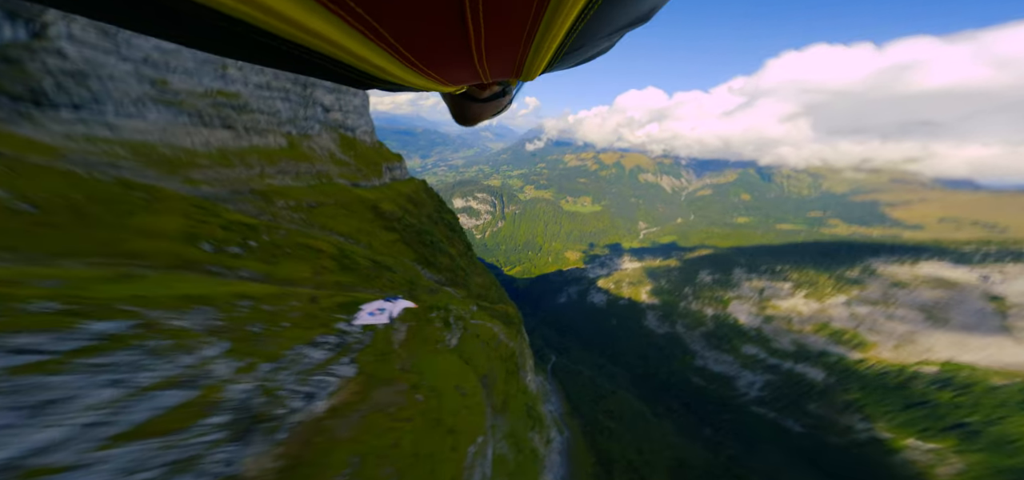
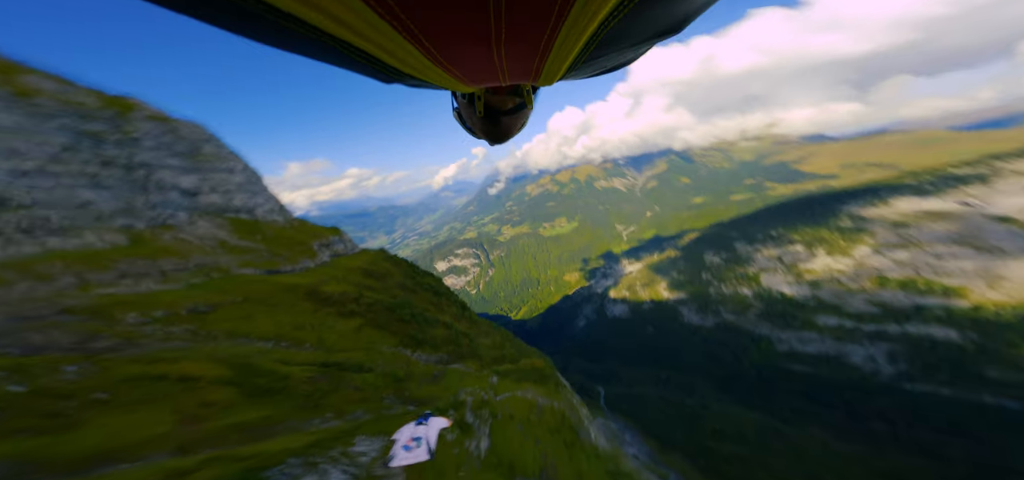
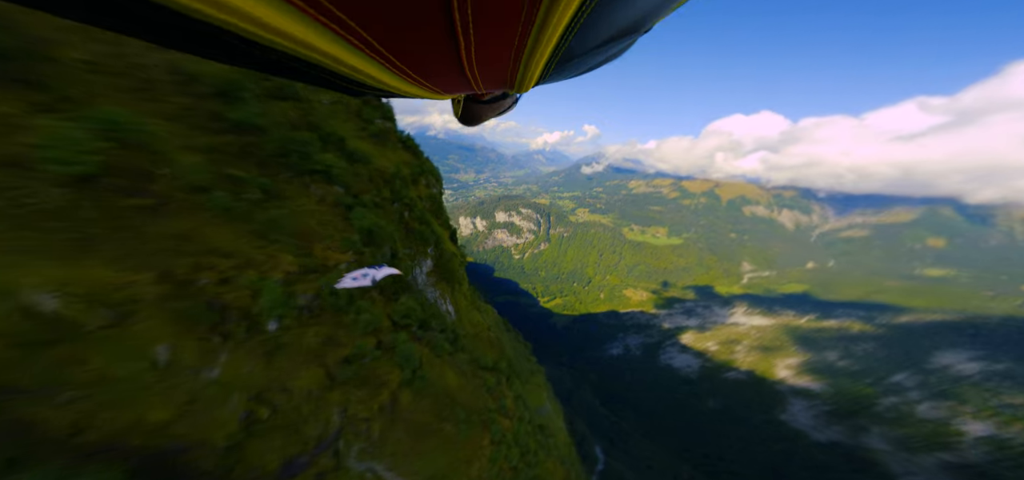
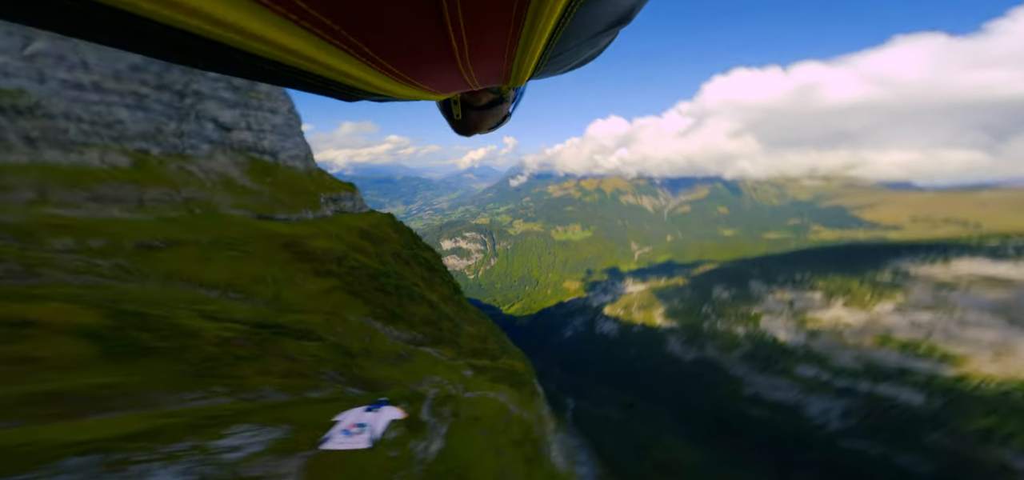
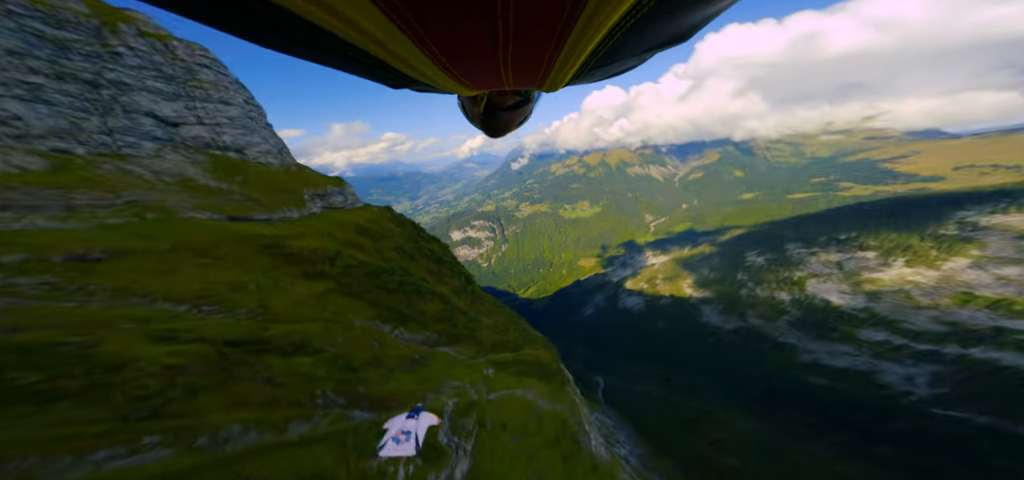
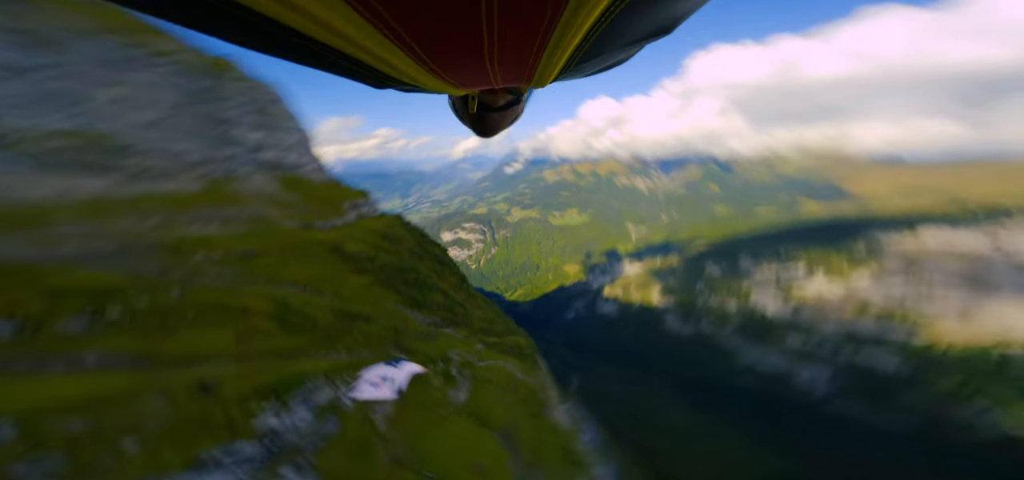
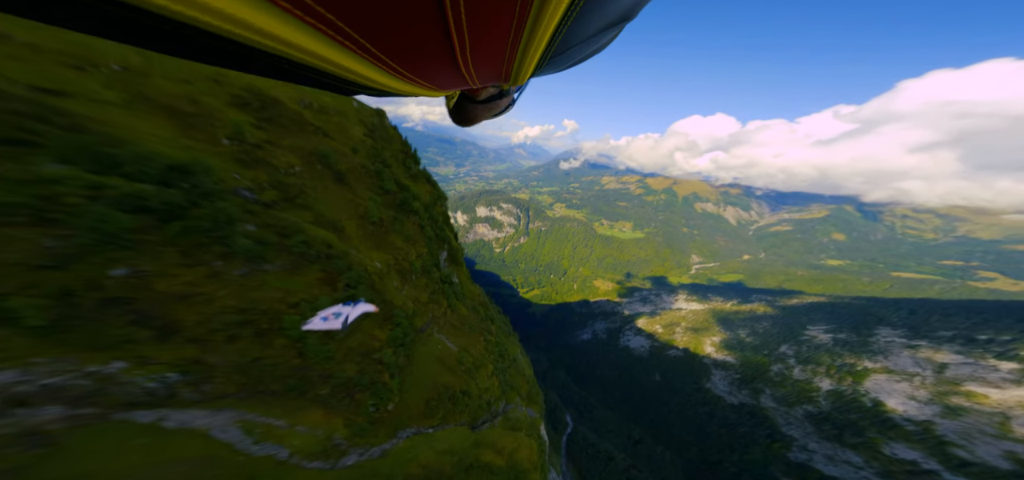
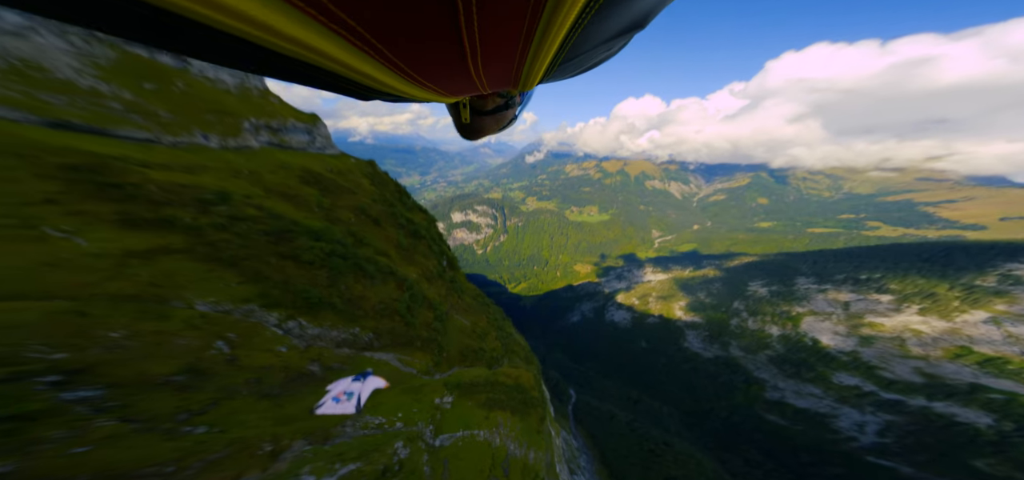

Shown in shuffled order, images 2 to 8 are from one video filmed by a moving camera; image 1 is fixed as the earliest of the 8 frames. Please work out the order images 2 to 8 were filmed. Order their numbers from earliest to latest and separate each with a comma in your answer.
6, 2, 4, 5, 8, 7, 3
